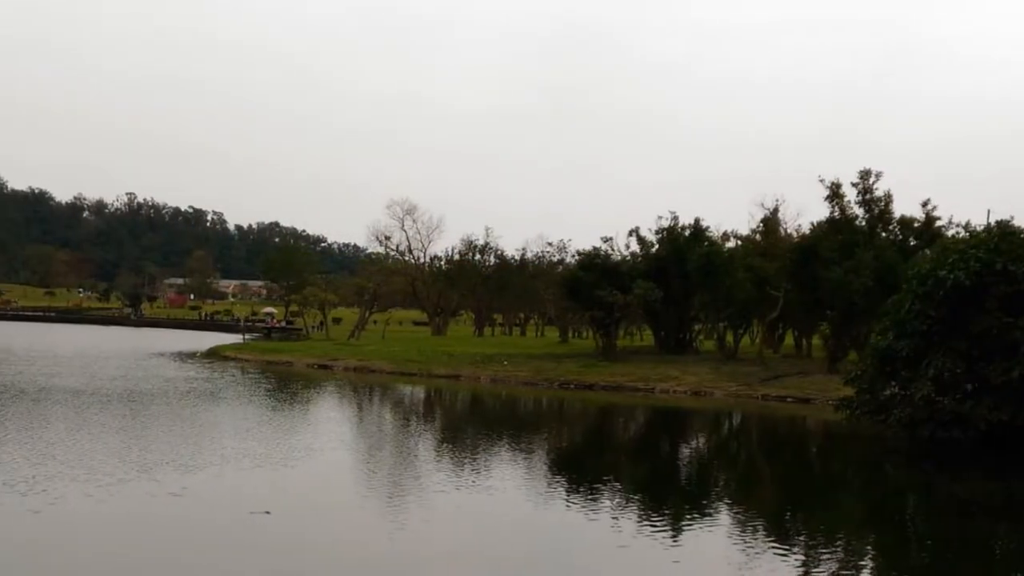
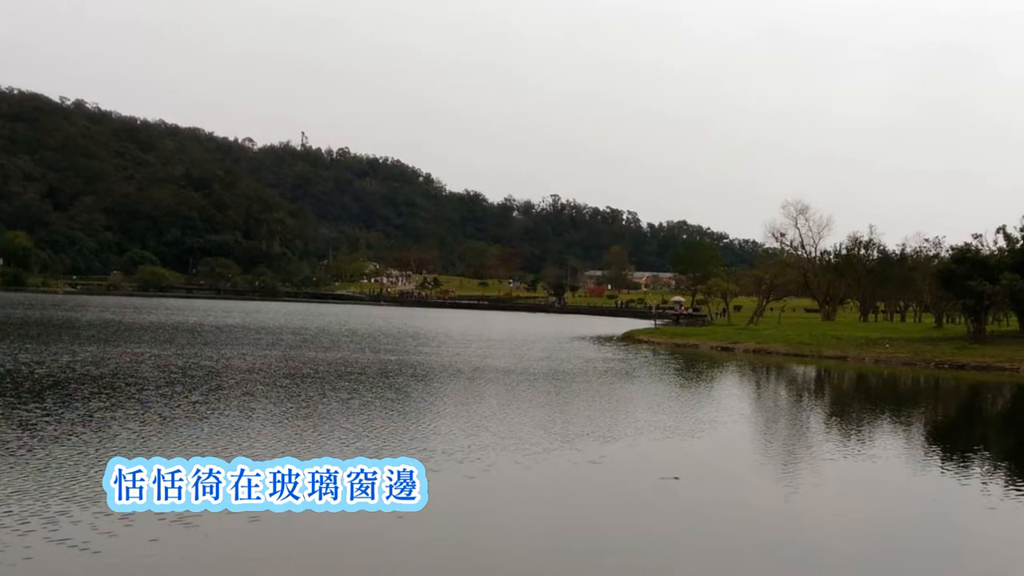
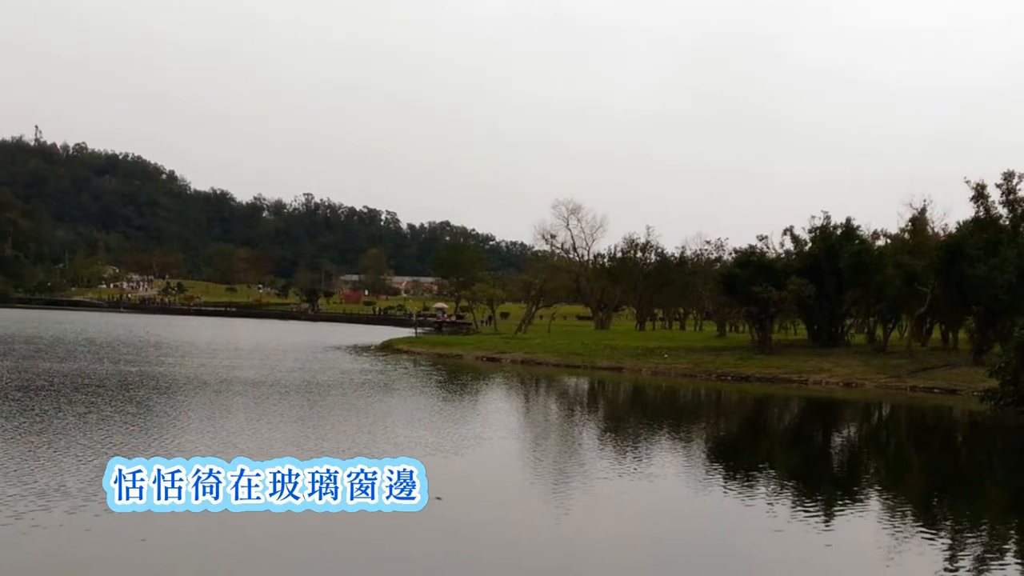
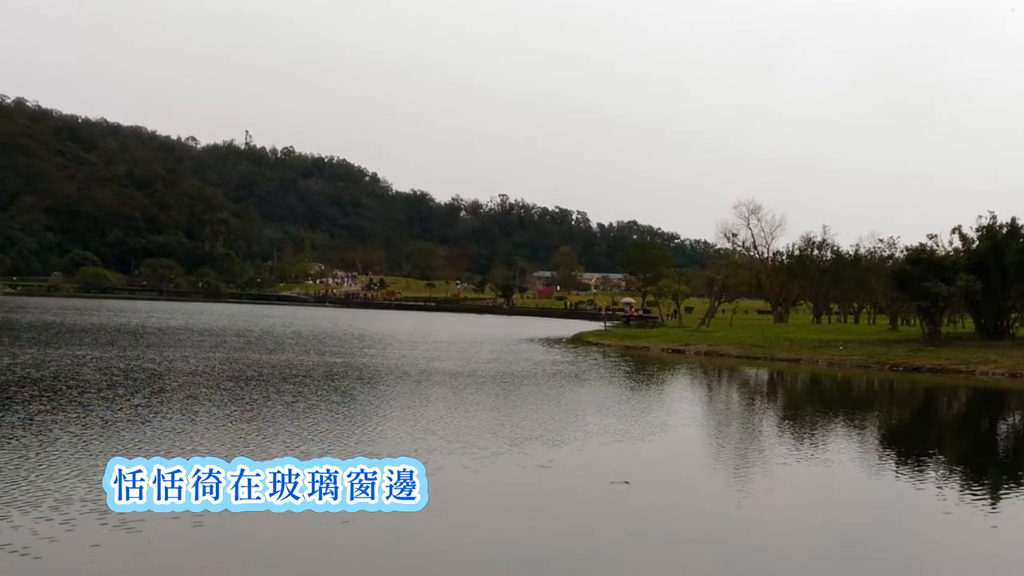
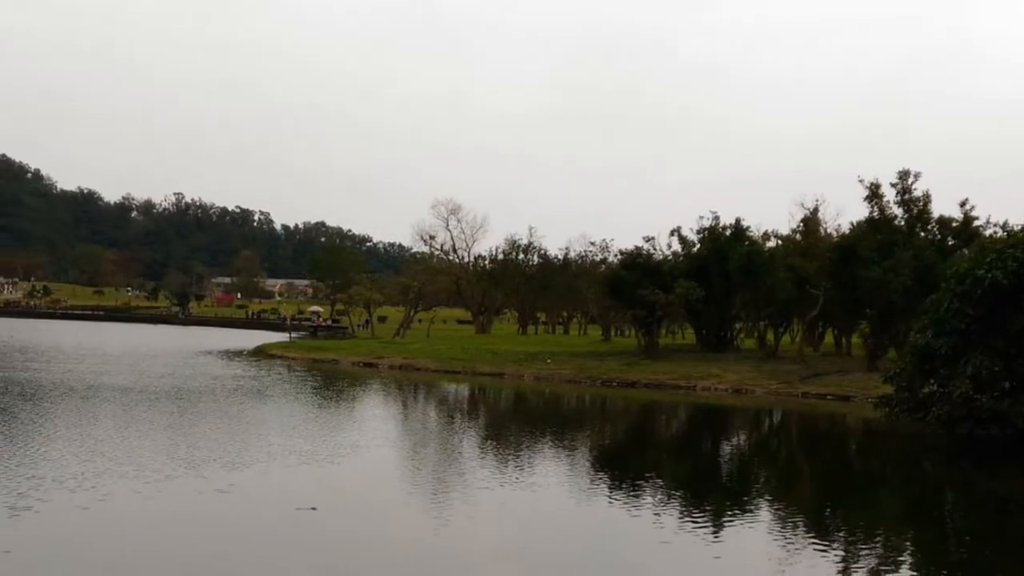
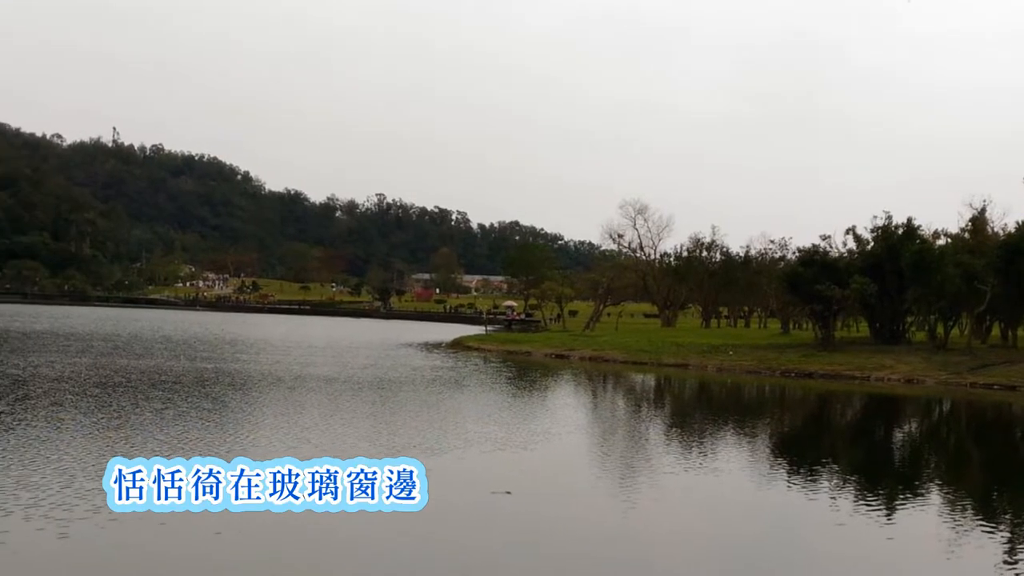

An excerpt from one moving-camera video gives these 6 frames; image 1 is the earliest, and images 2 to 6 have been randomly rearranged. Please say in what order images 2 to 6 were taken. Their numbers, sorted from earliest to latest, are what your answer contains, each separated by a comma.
5, 3, 6, 4, 2
